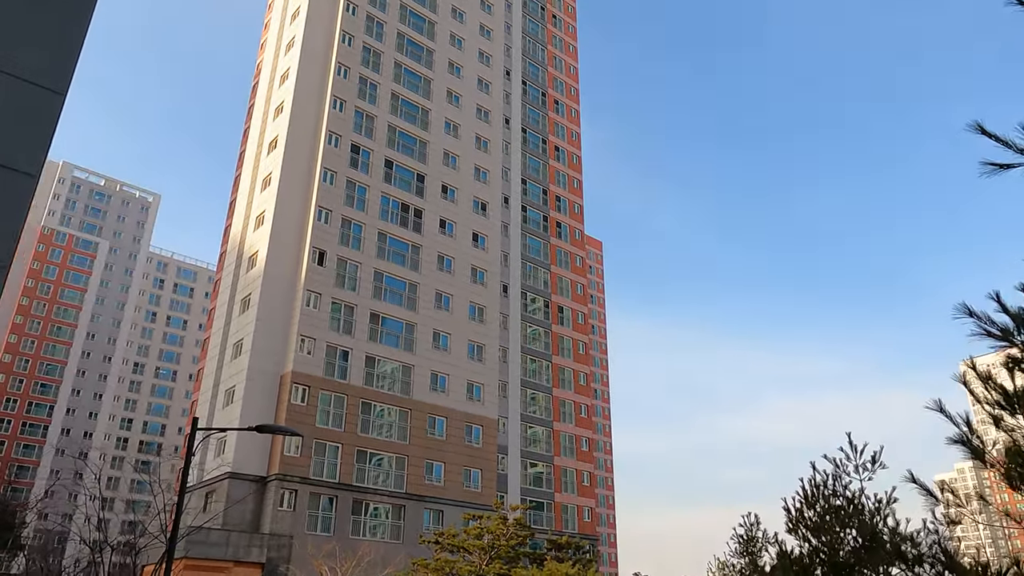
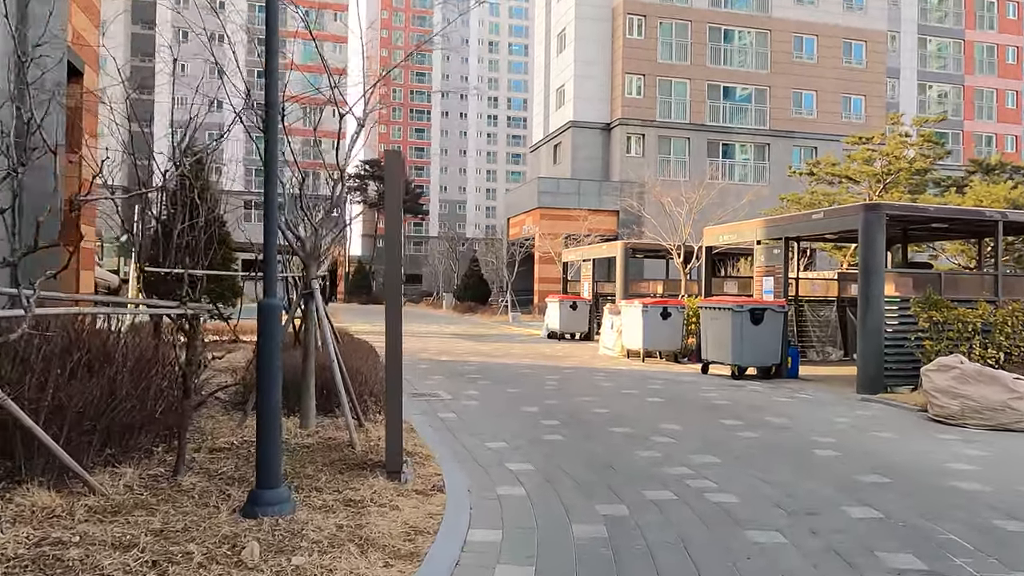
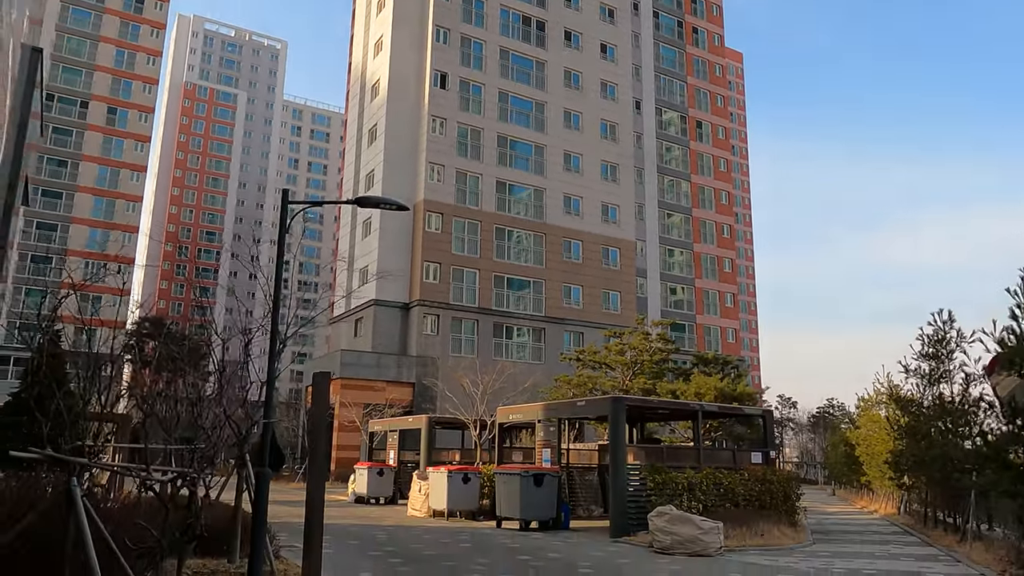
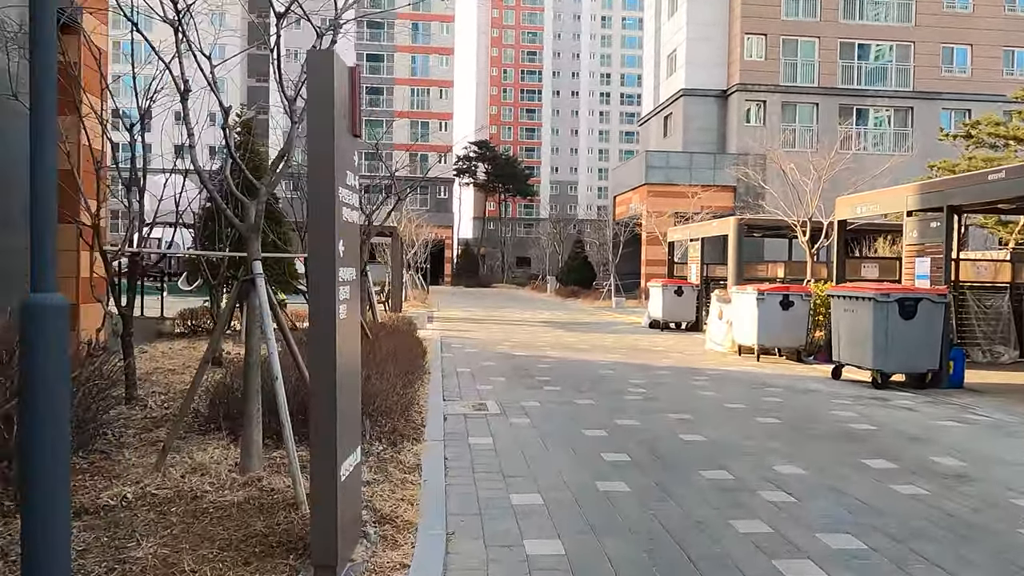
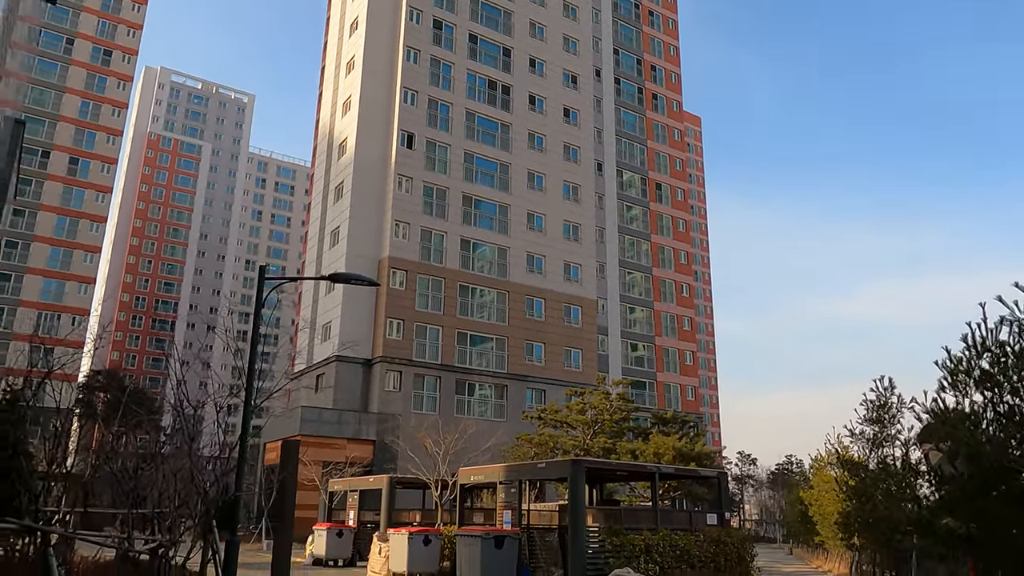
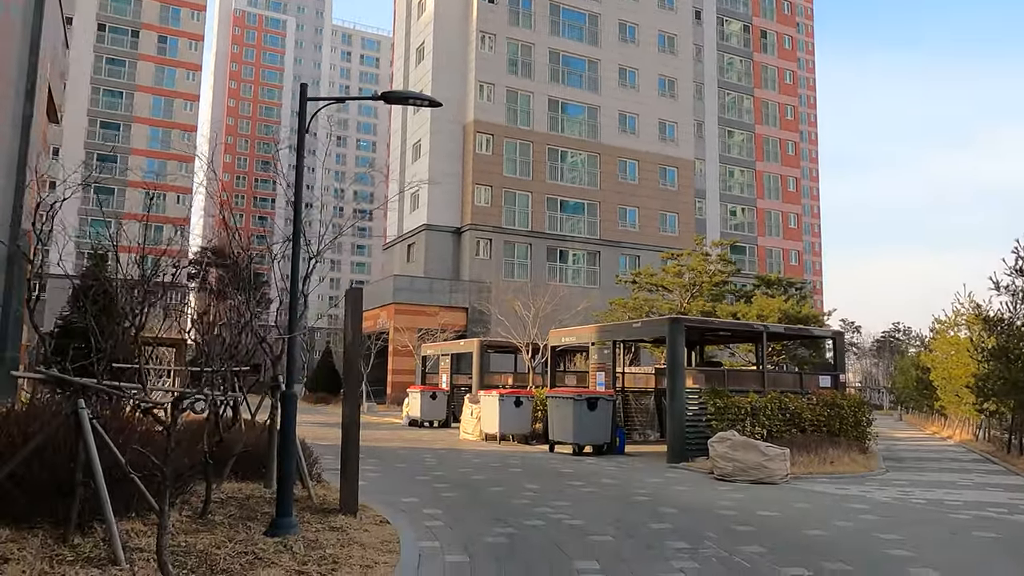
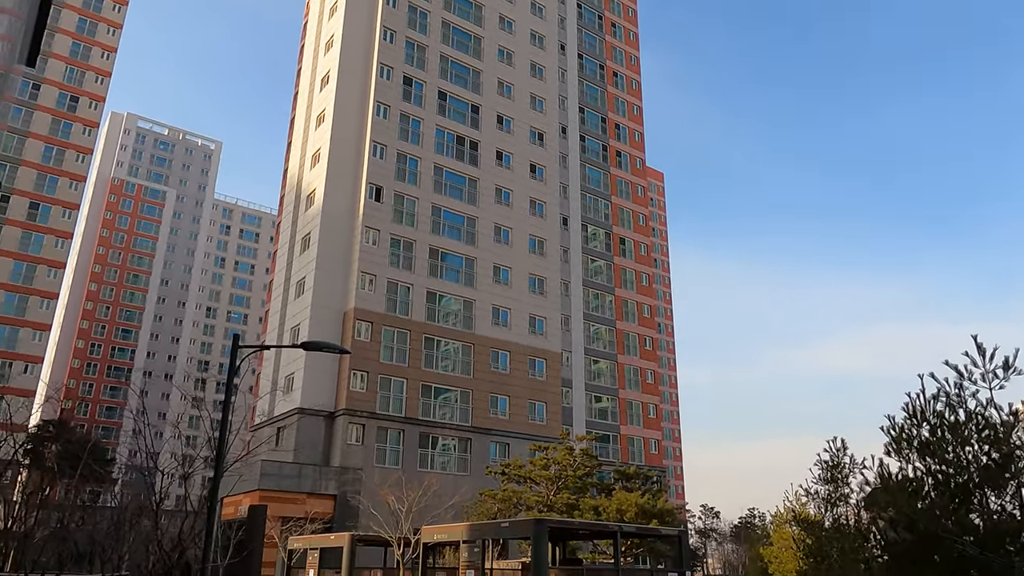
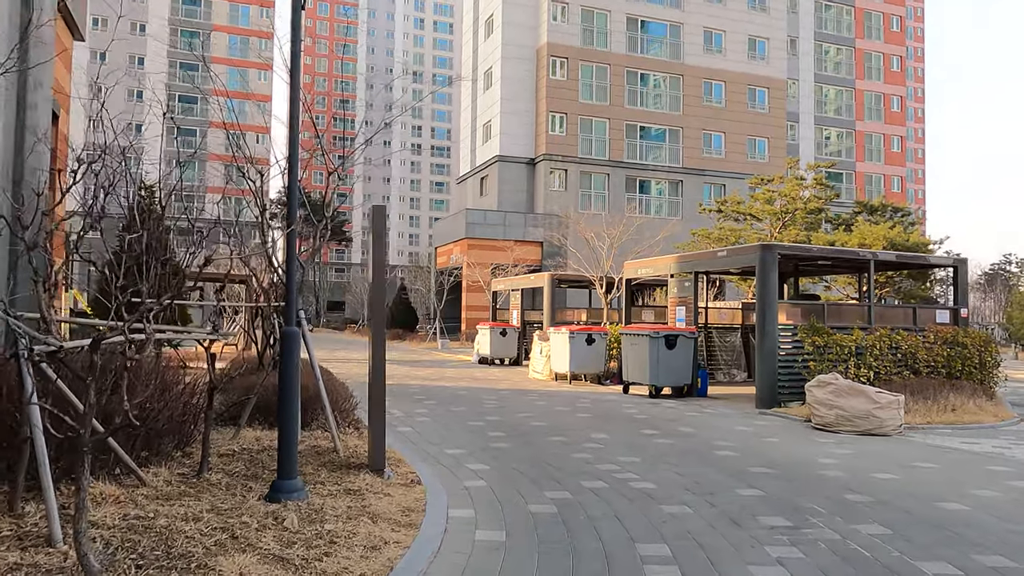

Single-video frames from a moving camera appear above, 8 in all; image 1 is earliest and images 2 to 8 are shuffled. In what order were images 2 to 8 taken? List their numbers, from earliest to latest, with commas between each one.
7, 5, 3, 6, 8, 2, 4
